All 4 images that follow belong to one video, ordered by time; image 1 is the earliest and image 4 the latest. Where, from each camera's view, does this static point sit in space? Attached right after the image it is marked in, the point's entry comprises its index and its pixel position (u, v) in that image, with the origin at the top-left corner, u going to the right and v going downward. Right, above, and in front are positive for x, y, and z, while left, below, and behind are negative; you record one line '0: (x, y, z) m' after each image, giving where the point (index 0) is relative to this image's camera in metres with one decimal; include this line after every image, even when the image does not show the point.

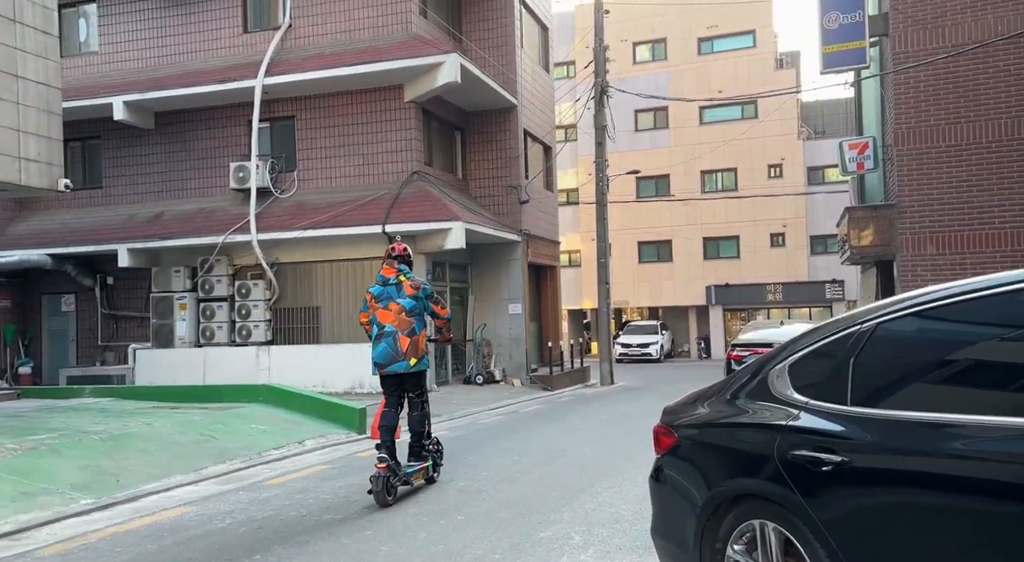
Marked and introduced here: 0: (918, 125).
0: (+6.1, +2.4, +14.1) m
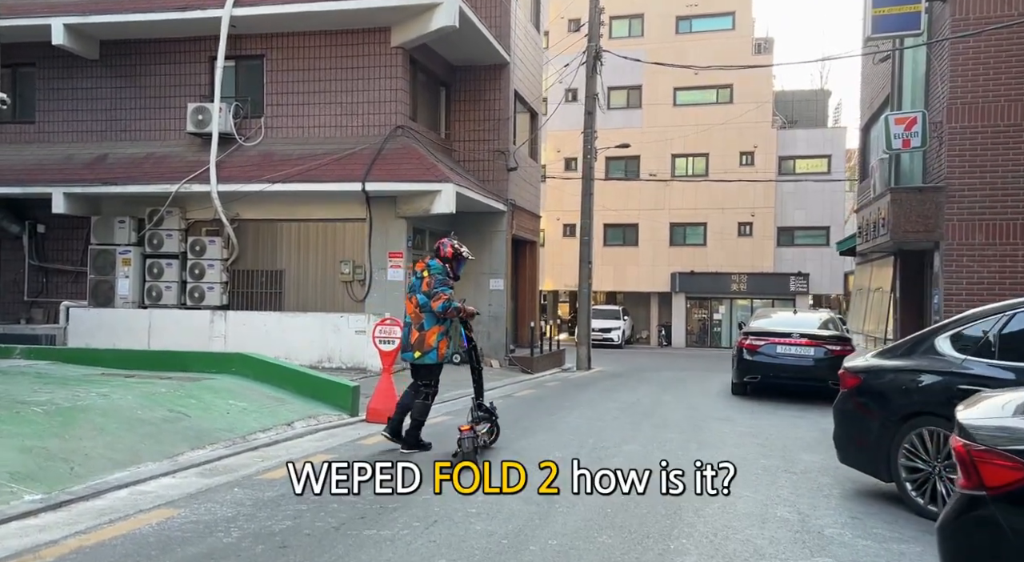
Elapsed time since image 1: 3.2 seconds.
0: (+6.3, +2.5, +12.9) m
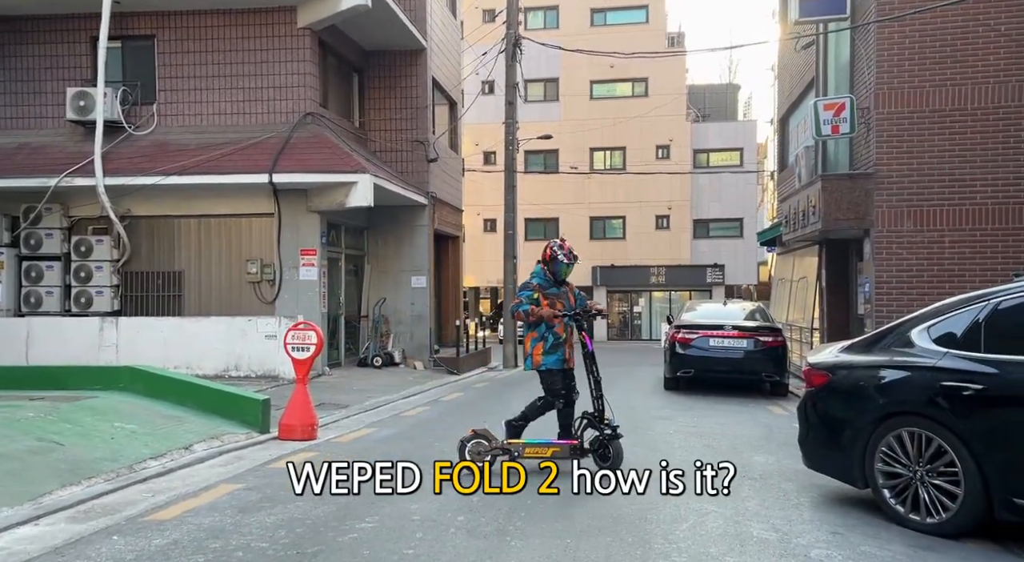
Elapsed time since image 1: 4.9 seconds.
0: (+5.3, +2.7, +12.4) m
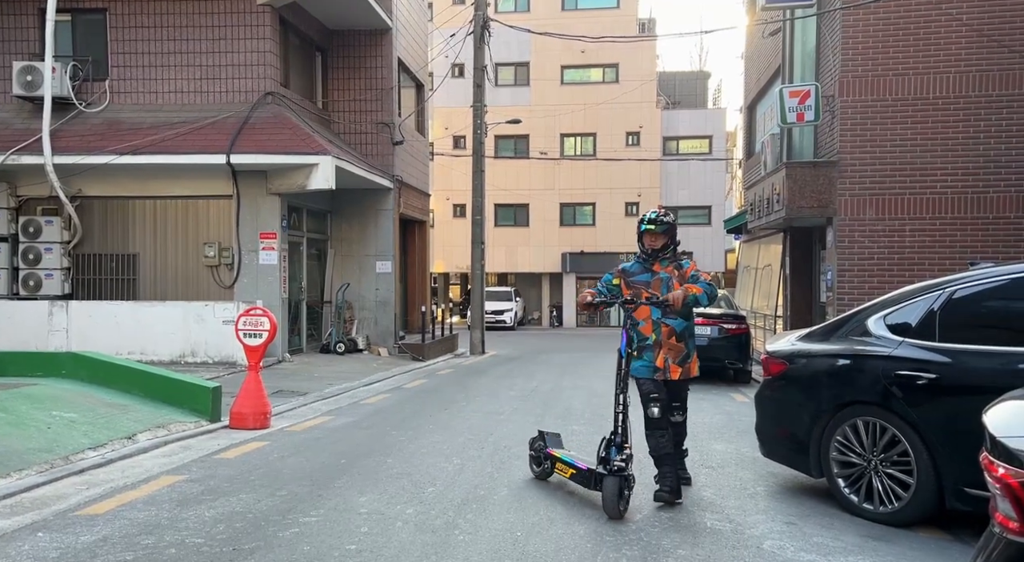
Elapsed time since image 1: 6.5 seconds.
0: (+4.8, +2.8, +12.4) m
